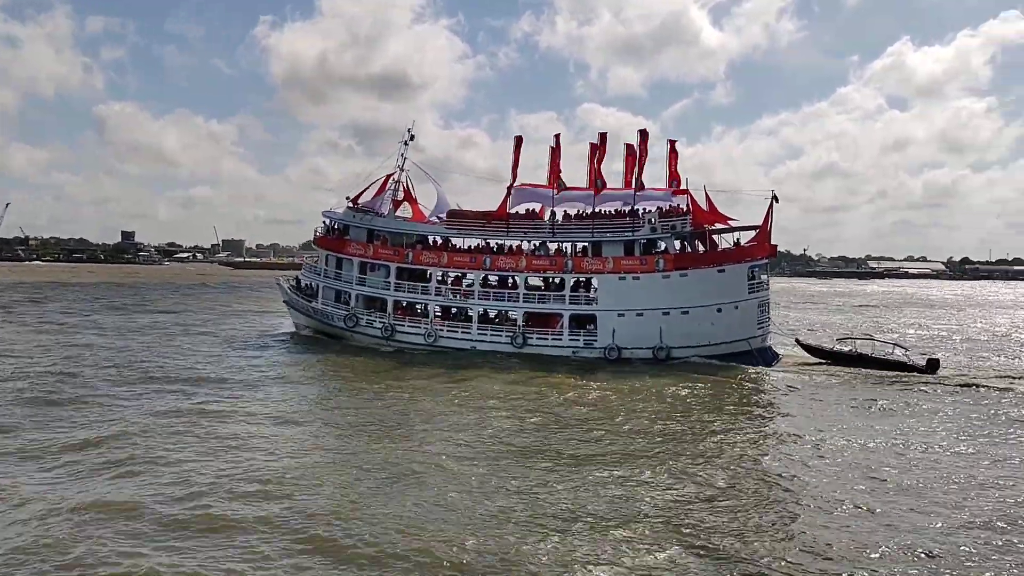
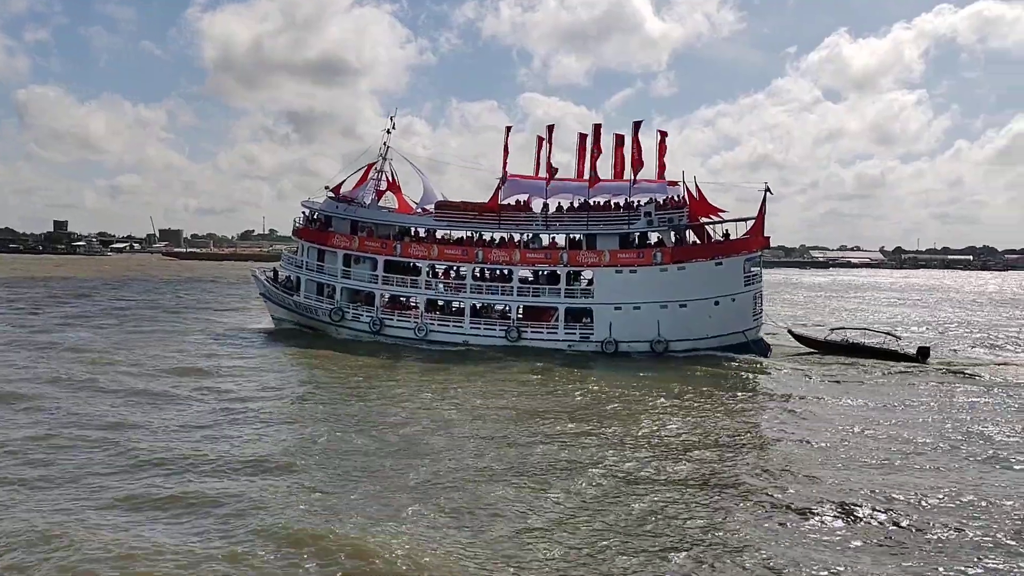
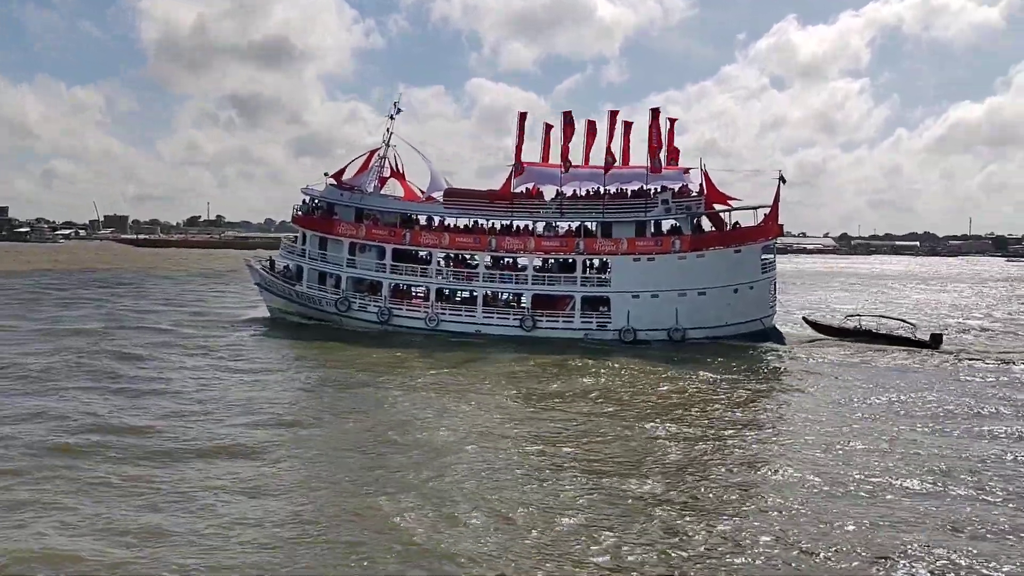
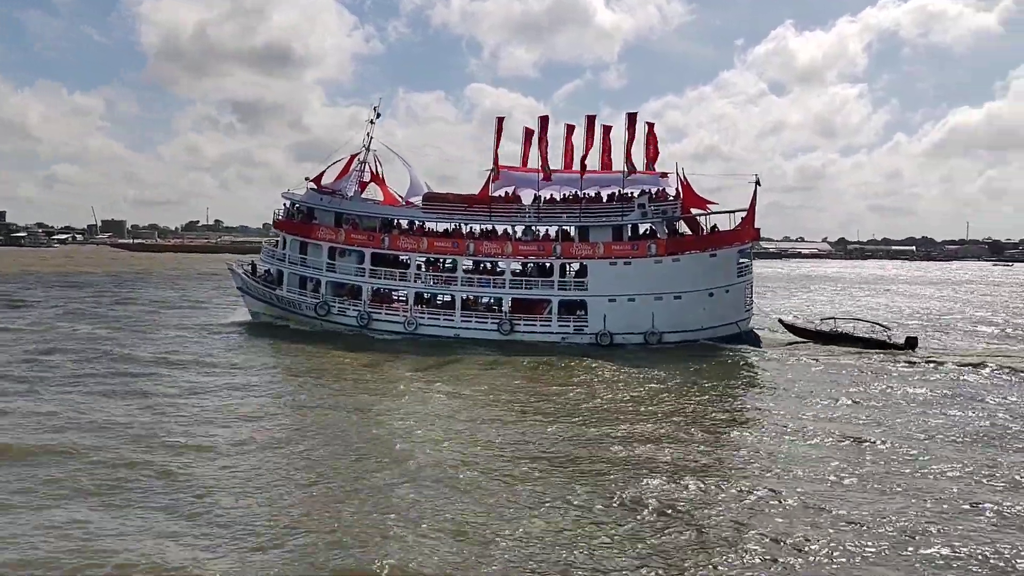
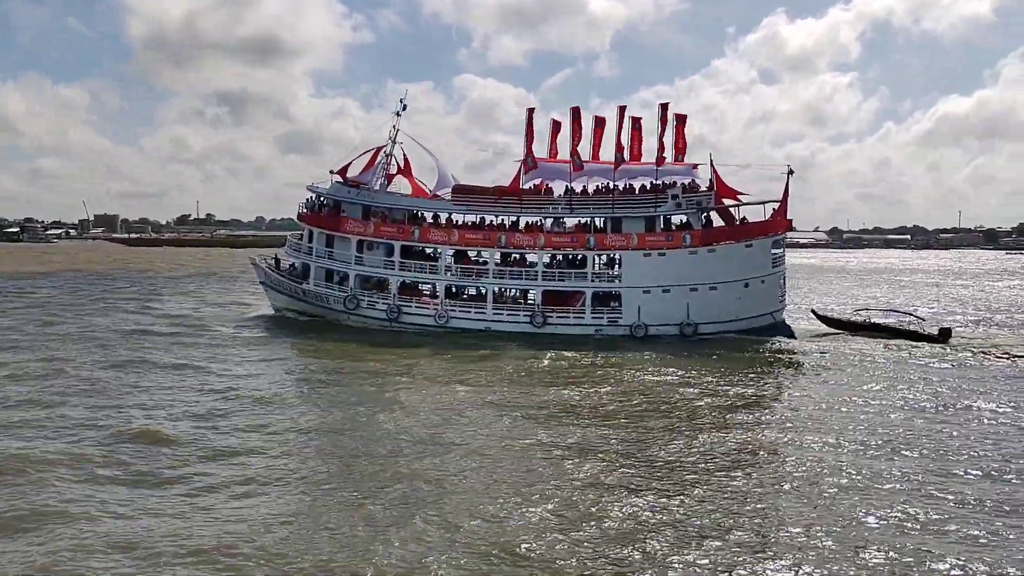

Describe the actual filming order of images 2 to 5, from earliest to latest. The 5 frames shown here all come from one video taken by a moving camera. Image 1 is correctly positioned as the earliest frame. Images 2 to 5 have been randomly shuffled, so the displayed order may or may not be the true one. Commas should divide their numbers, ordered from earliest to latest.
2, 4, 3, 5
